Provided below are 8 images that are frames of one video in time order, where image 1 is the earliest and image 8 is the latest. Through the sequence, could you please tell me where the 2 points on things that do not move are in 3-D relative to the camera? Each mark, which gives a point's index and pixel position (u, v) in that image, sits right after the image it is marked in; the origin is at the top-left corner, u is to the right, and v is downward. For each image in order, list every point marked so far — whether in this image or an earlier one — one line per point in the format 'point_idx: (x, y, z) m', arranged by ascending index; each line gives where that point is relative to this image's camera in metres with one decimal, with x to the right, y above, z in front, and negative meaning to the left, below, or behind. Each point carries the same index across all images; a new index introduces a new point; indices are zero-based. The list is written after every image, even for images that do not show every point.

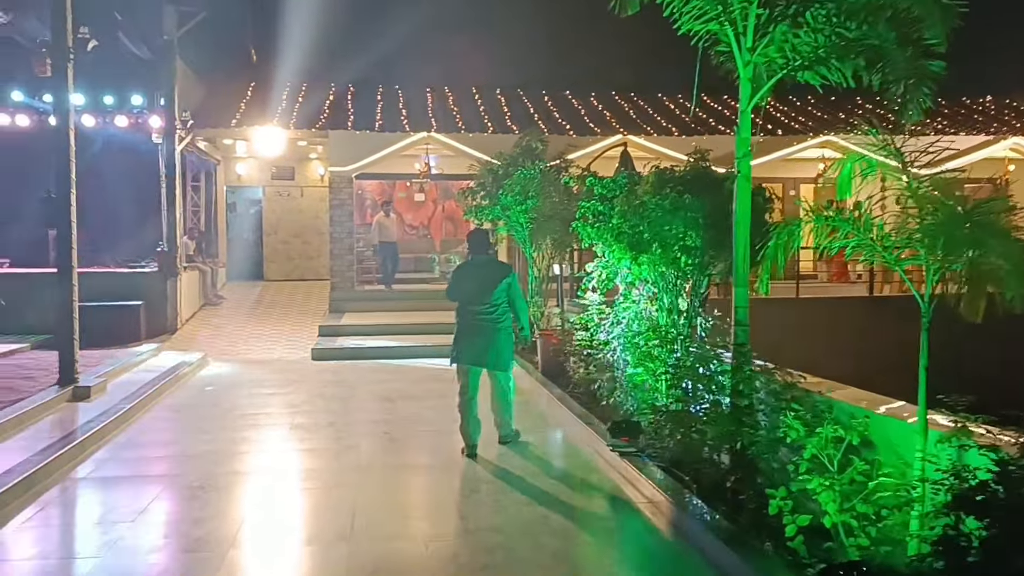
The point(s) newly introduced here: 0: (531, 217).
0: (+0.2, +0.7, +9.4) m
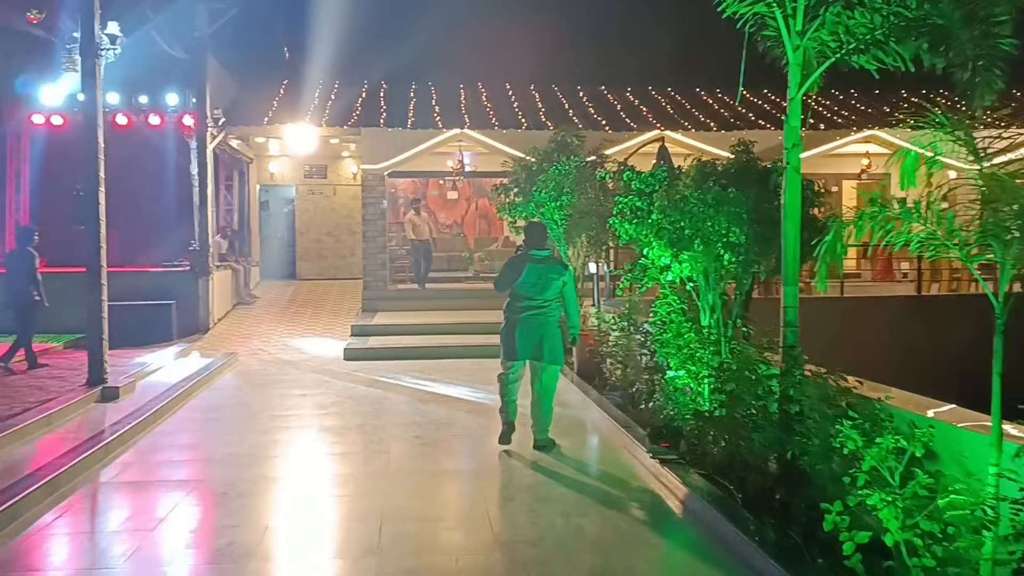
0: (+0.5, +0.7, +9.2) m
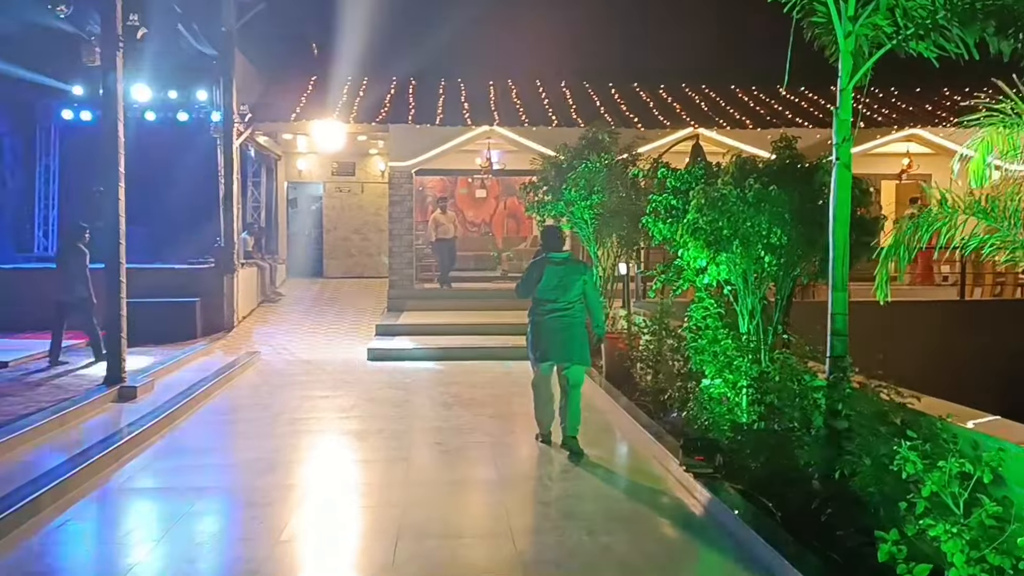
0: (+0.8, +0.7, +8.9) m
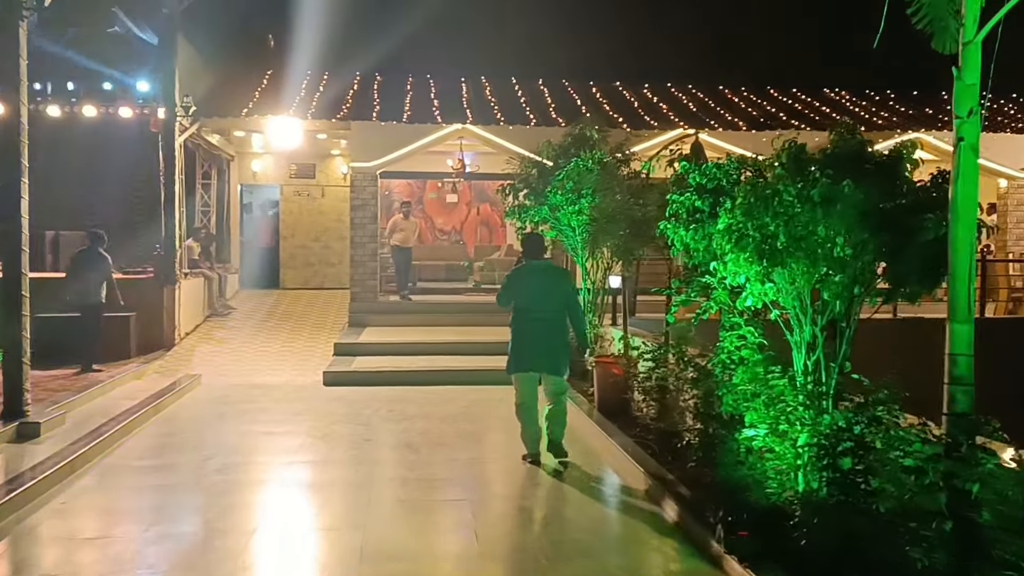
0: (+0.6, +0.6, +7.8) m
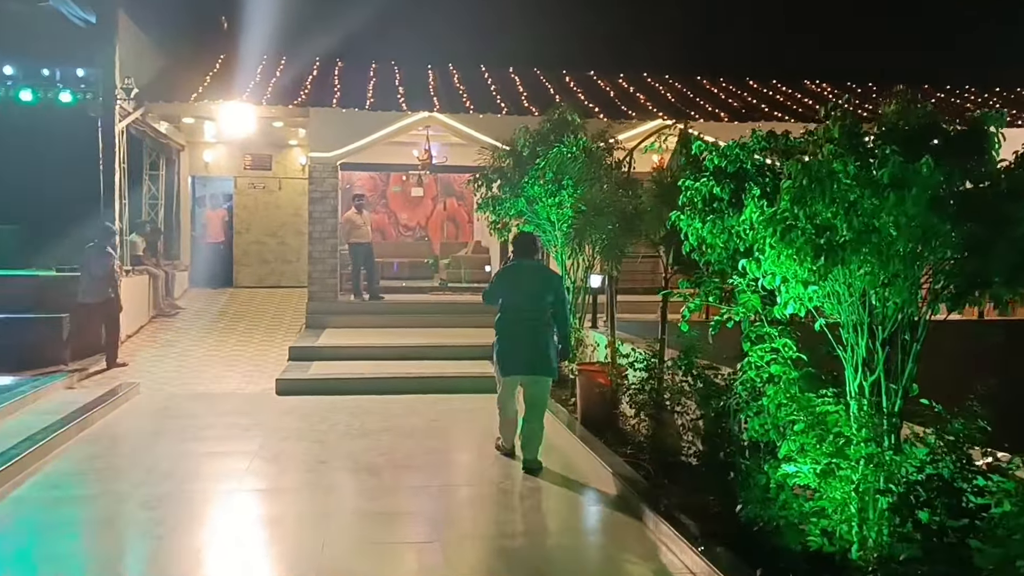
0: (+0.4, +0.6, +7.0) m
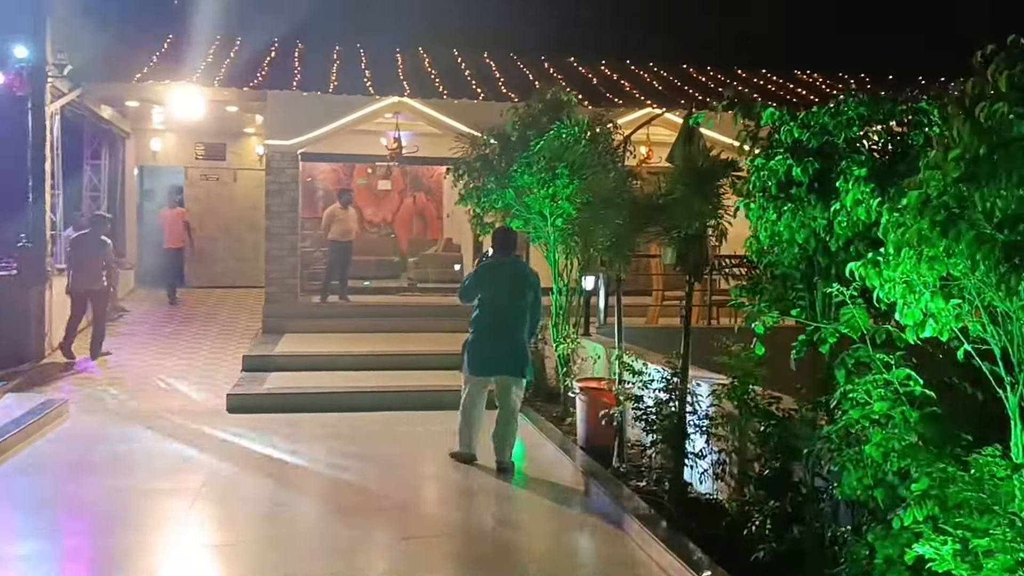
0: (+0.4, +0.5, +6.1) m
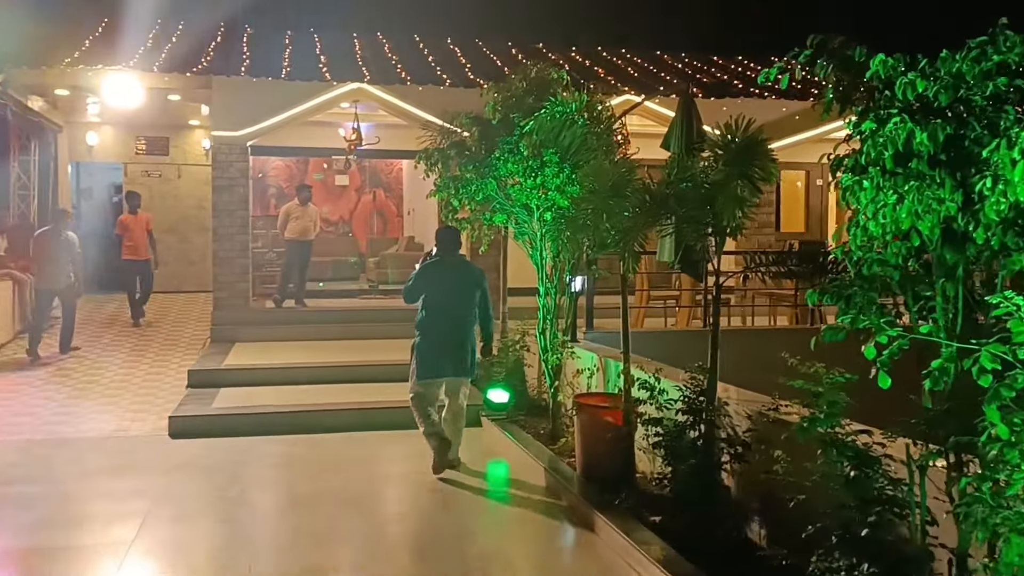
0: (+0.3, +0.5, +5.3) m
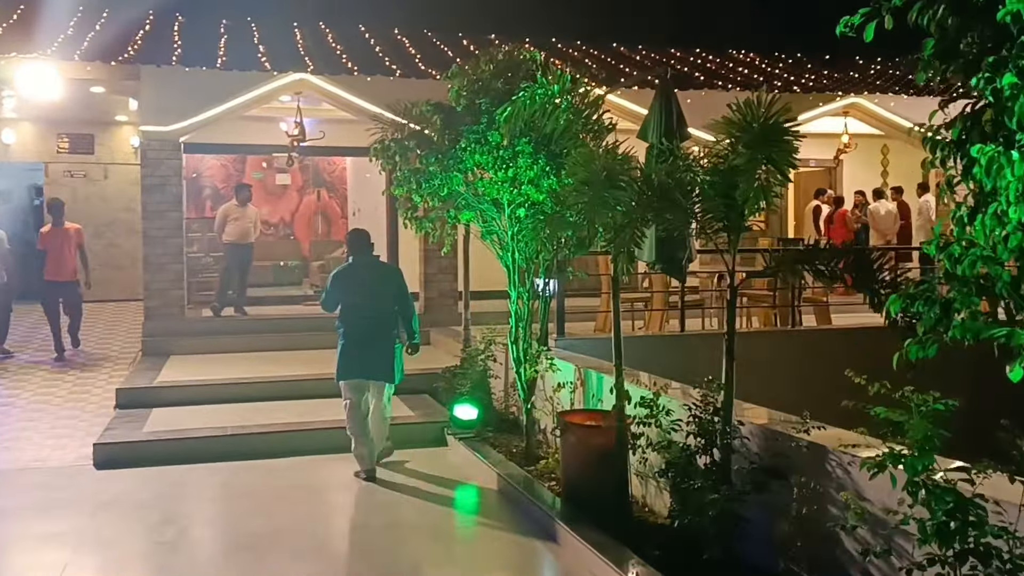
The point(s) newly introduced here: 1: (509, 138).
0: (+0.1, +0.5, +4.7) m
1: (0.0, +0.8, +4.8) m
